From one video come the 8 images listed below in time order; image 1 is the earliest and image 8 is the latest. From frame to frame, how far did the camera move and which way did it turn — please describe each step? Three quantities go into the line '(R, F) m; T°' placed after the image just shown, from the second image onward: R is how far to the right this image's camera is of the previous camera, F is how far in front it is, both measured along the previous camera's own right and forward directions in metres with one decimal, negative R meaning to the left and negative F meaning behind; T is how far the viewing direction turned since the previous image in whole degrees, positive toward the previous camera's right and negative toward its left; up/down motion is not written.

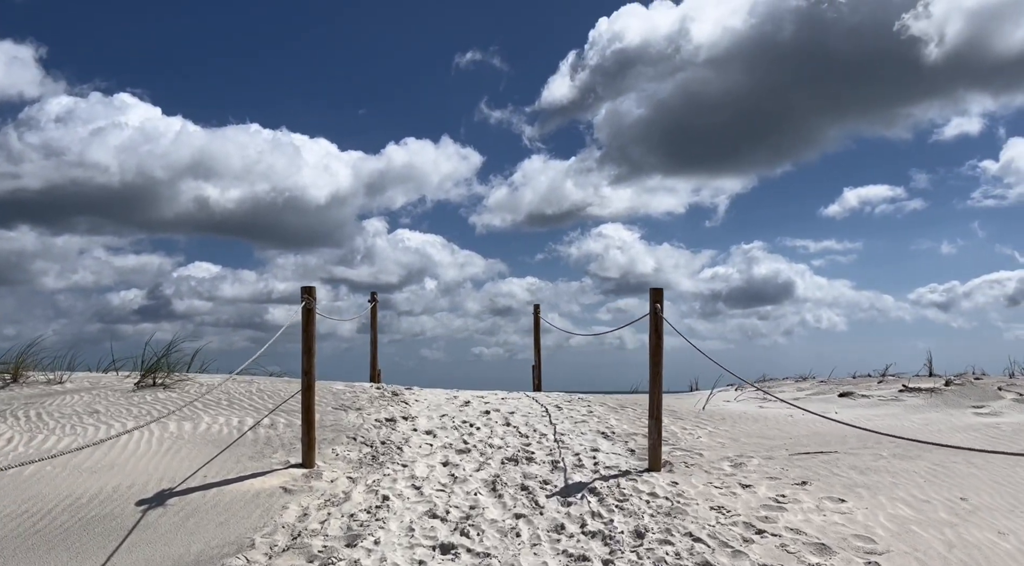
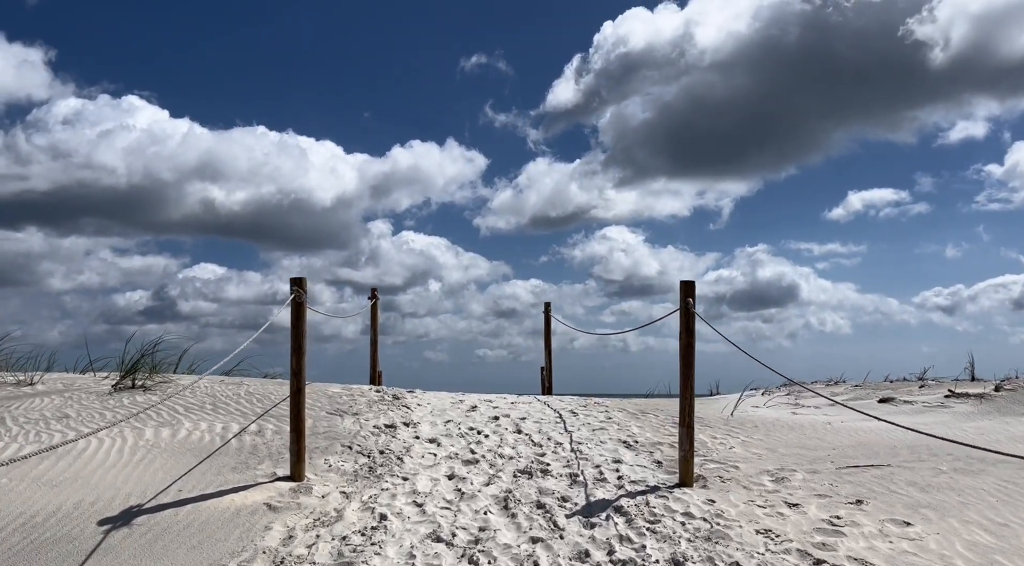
(-0.1, +1.1) m; 0°
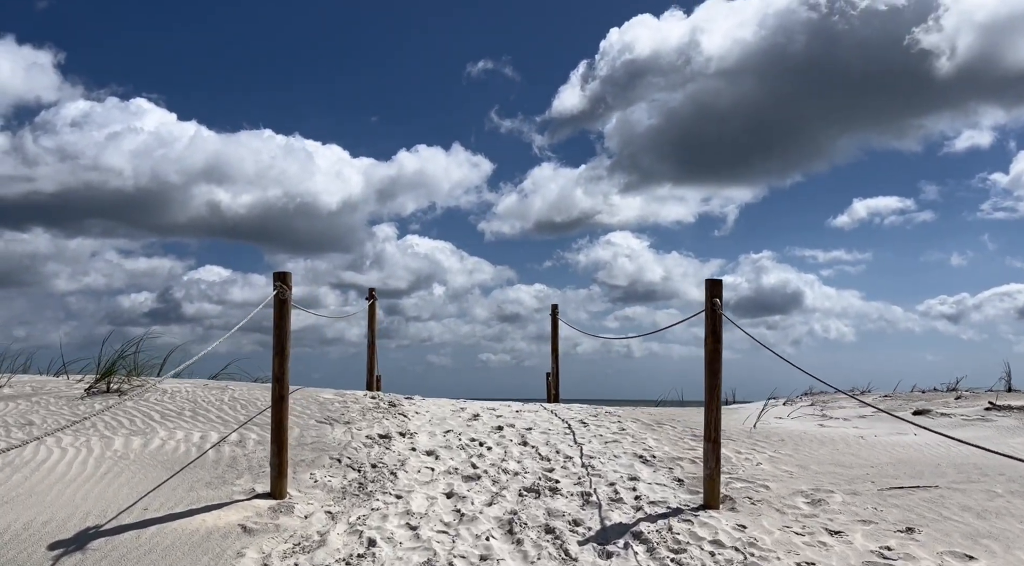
(0.0, +0.9) m; 0°
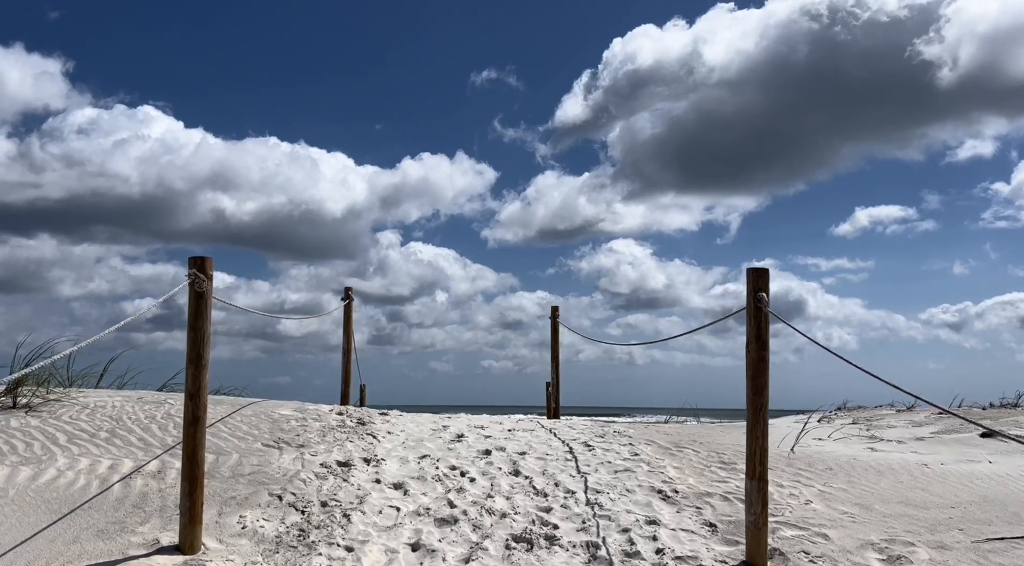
(+0.1, +1.8) m; 0°
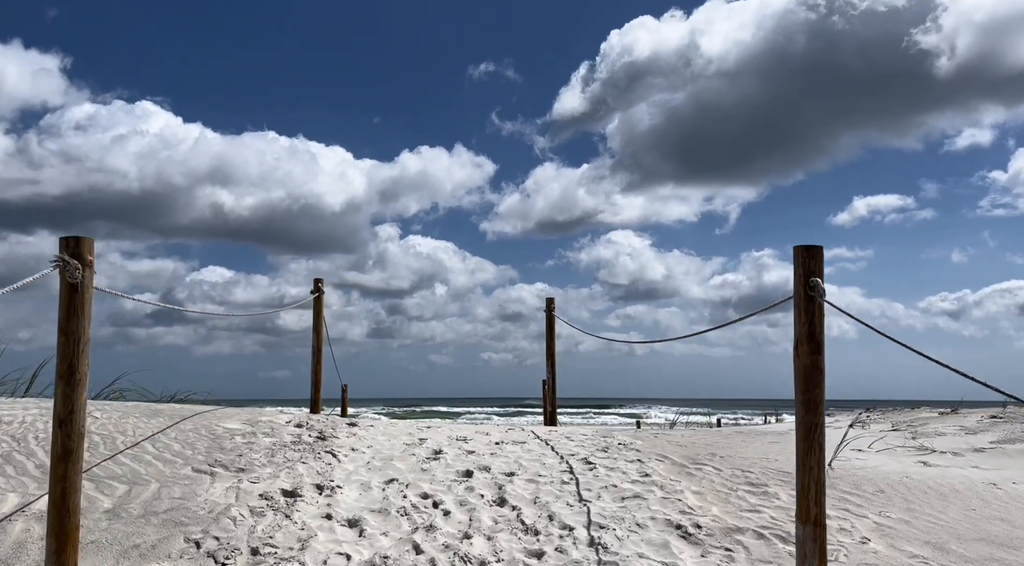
(+0.1, +1.5) m; 0°
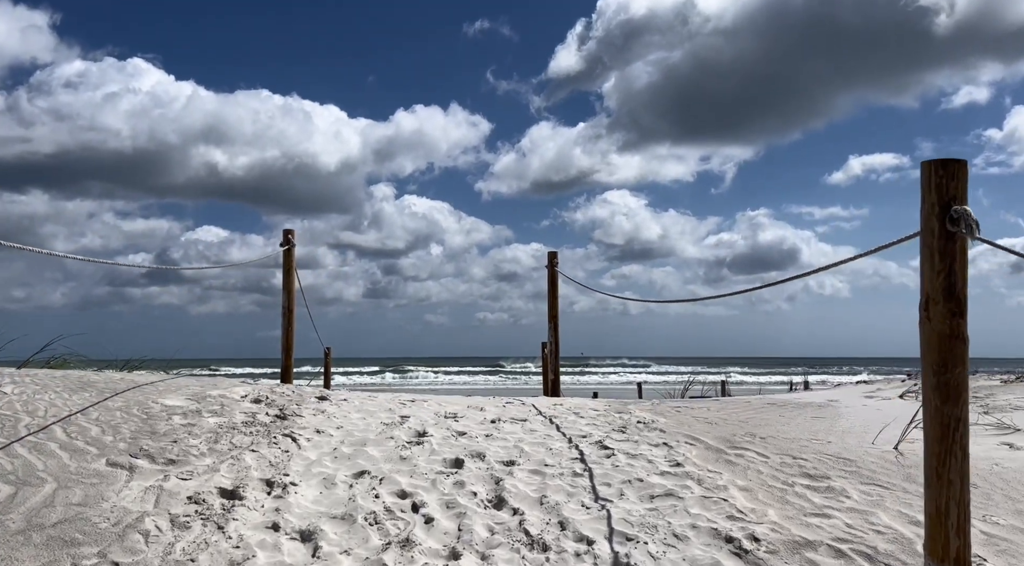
(0.0, +1.5) m; 0°
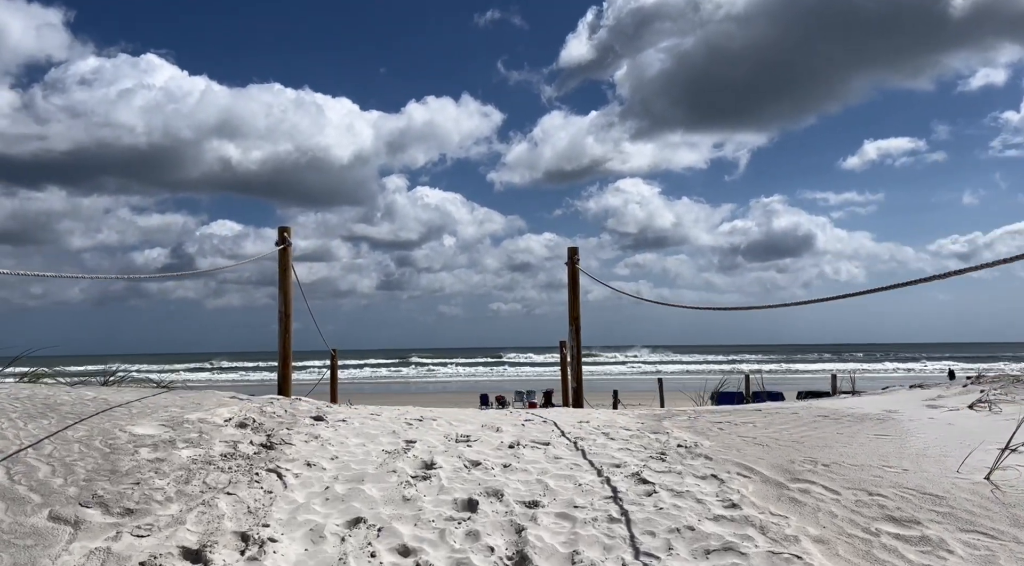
(0.0, +1.0) m; -1°
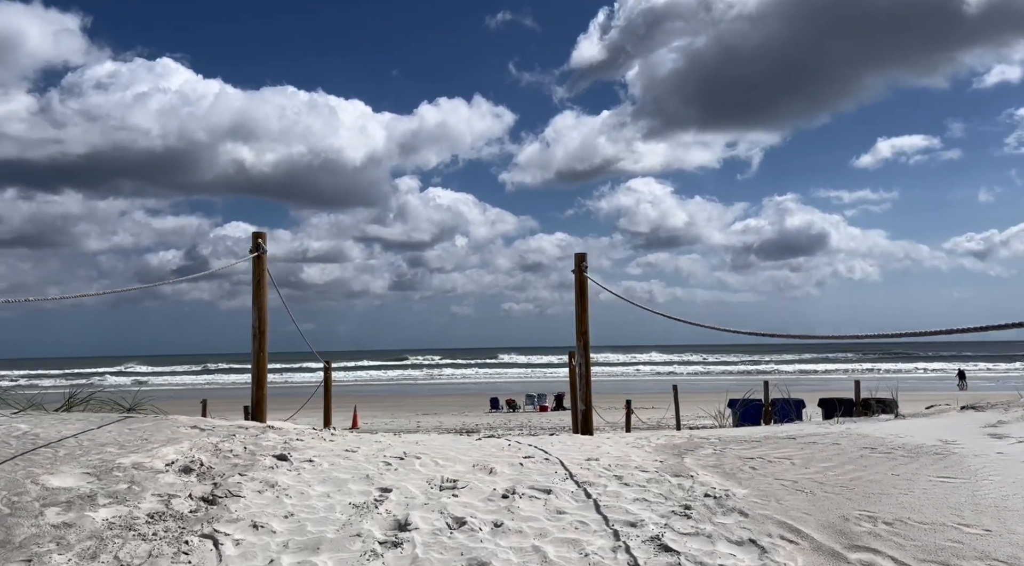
(+0.1, +1.1) m; -1°
